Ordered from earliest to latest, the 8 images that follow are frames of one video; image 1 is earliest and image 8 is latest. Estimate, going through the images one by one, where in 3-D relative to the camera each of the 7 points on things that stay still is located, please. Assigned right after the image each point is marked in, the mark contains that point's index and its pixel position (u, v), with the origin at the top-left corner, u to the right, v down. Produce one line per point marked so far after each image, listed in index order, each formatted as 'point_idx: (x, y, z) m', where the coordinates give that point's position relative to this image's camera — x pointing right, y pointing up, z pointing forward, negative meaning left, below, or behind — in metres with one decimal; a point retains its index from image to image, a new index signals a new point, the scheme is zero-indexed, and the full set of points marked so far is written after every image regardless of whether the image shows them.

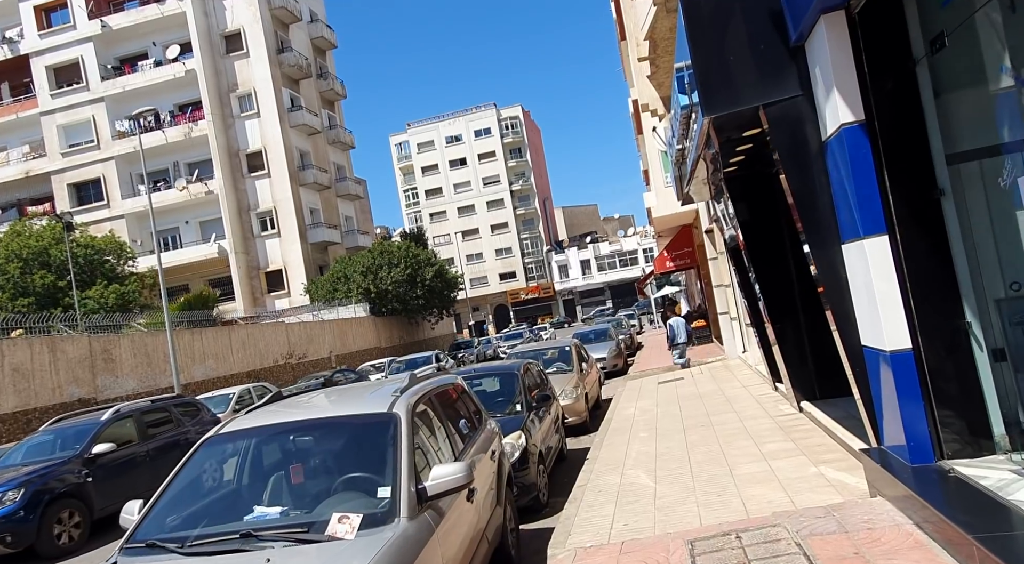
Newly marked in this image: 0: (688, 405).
0: (+2.6, -1.7, +10.4) m
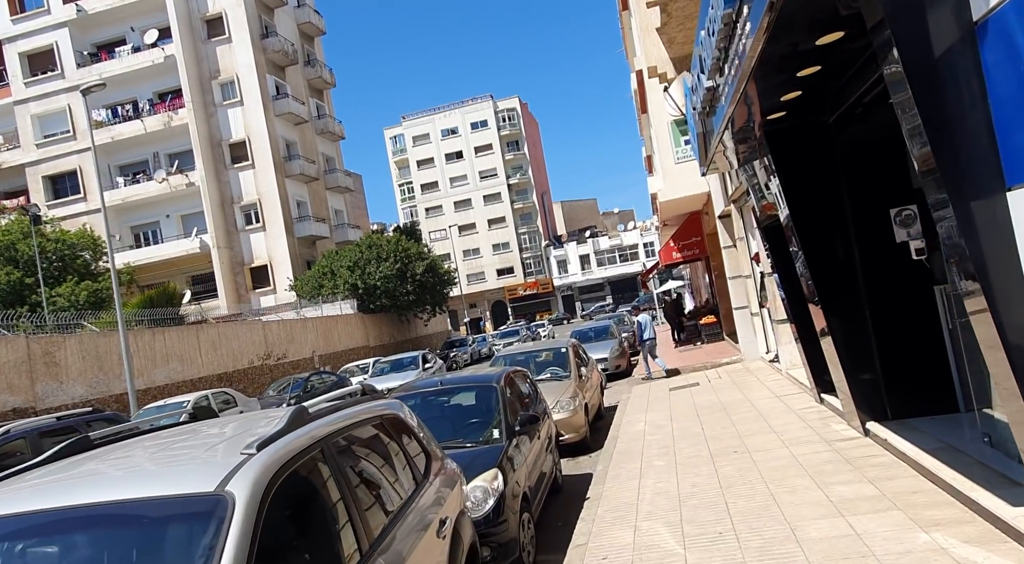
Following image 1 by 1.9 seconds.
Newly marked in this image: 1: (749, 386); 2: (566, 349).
0: (+2.4, -1.6, +8.5) m
1: (+3.3, -1.5, +10.2) m
2: (+0.8, -1.1, +11.3) m
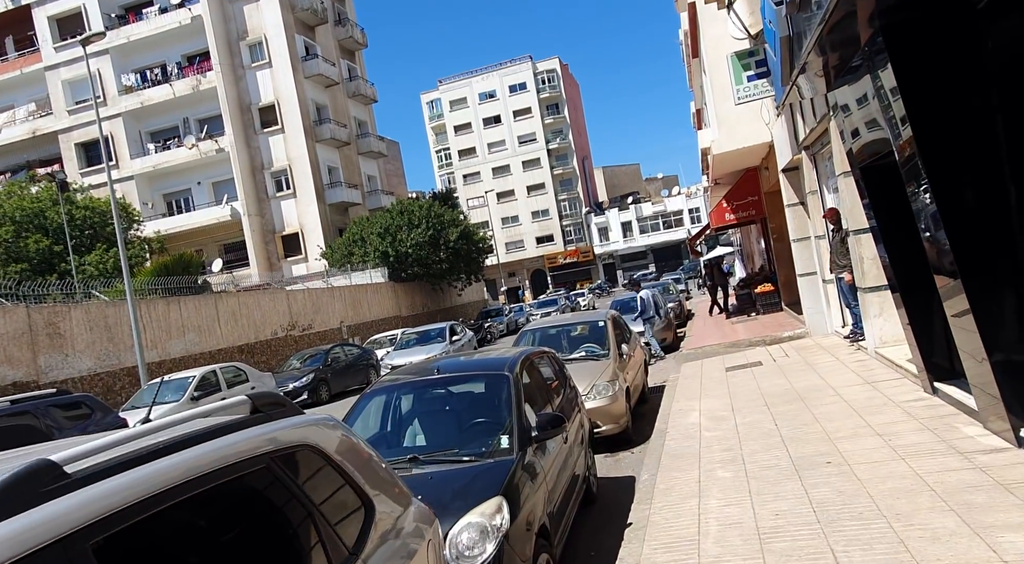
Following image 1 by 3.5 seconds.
0: (+2.6, -1.2, +6.8) m
1: (+3.7, -1.0, +8.4) m
2: (+1.2, -0.6, +9.7) m
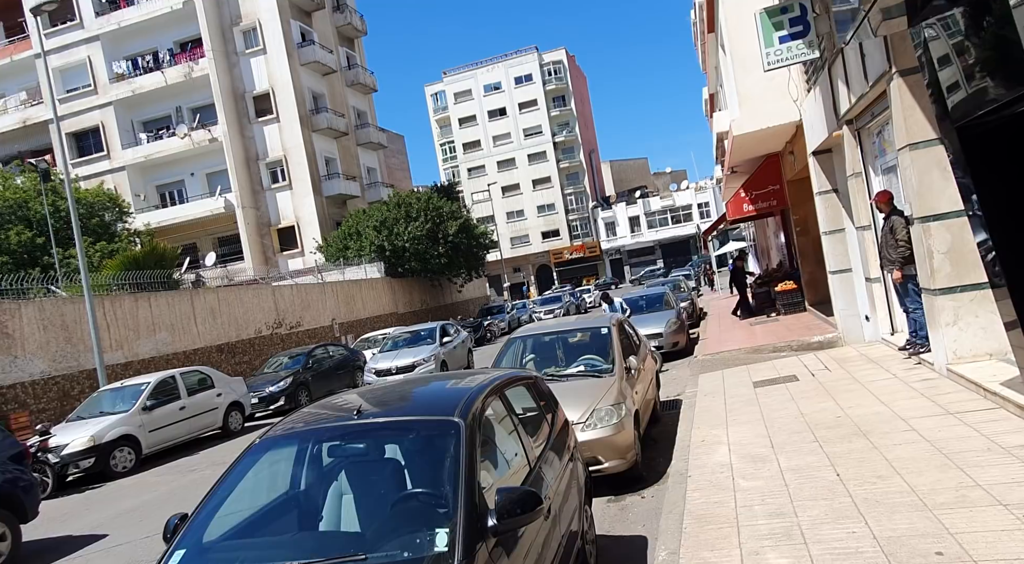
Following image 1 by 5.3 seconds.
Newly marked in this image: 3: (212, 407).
0: (+2.4, -1.2, +5.2) m
1: (+3.5, -1.0, +6.8) m
2: (+1.1, -0.5, +8.1) m
3: (-5.4, -2.2, +12.9) m
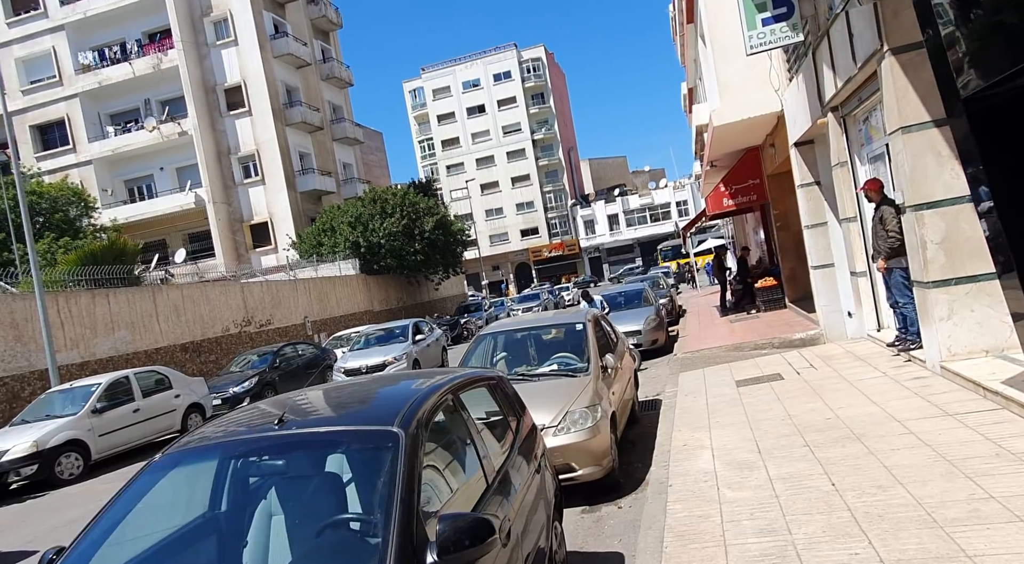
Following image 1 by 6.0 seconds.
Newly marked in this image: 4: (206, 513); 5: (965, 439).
0: (+2.2, -1.1, +4.8) m
1: (+3.2, -1.0, +6.4) m
2: (+0.8, -0.5, +7.7) m
3: (-5.8, -2.2, +12.3) m
4: (-1.3, -1.0, +3.0) m
5: (+2.9, -1.0, +4.6) m
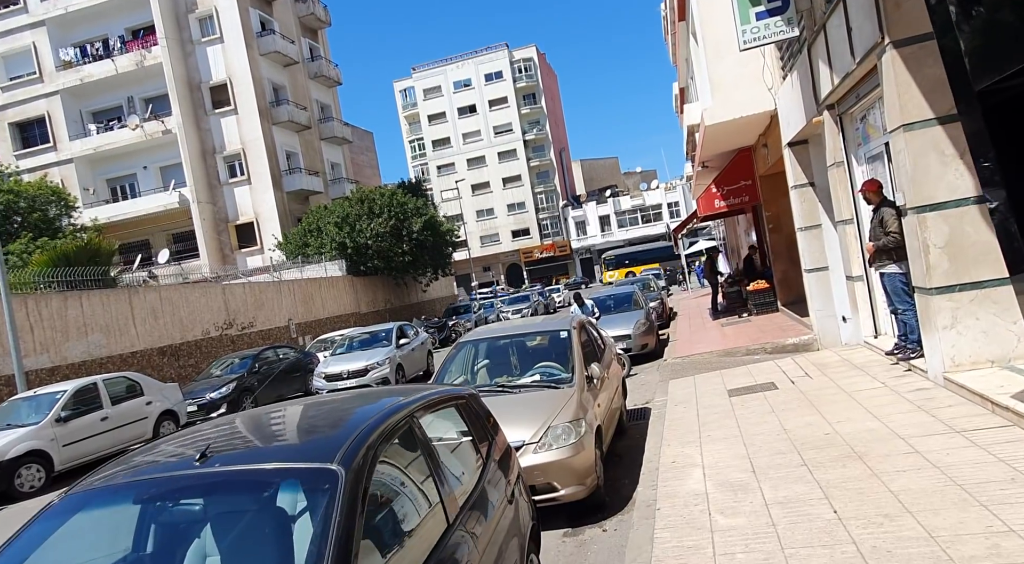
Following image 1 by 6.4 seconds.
0: (+2.0, -1.2, +4.4) m
1: (+3.0, -1.0, +6.1) m
2: (+0.6, -0.5, +7.3) m
3: (-6.1, -2.2, +11.8) m
4: (-1.4, -1.0, +2.6) m
5: (+2.7, -1.0, +4.3) m
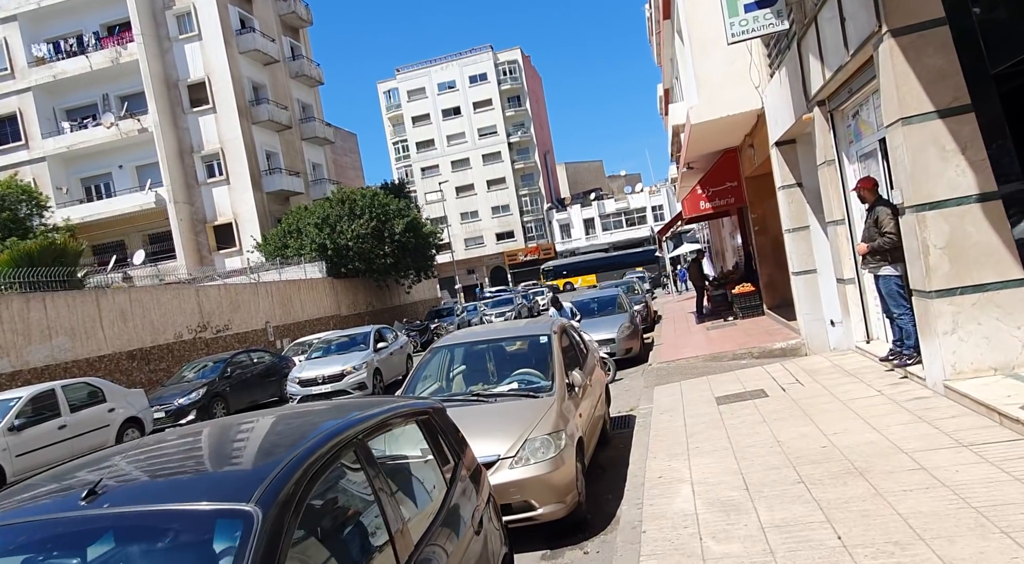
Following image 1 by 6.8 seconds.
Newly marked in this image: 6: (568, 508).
0: (+1.9, -1.2, +4.0) m
1: (+2.8, -1.0, +5.7) m
2: (+0.4, -0.5, +6.9) m
3: (-6.4, -2.2, +11.3) m
4: (-1.5, -1.0, +2.1) m
5: (+2.6, -1.1, +3.9) m
6: (+0.4, -1.6, +5.0) m
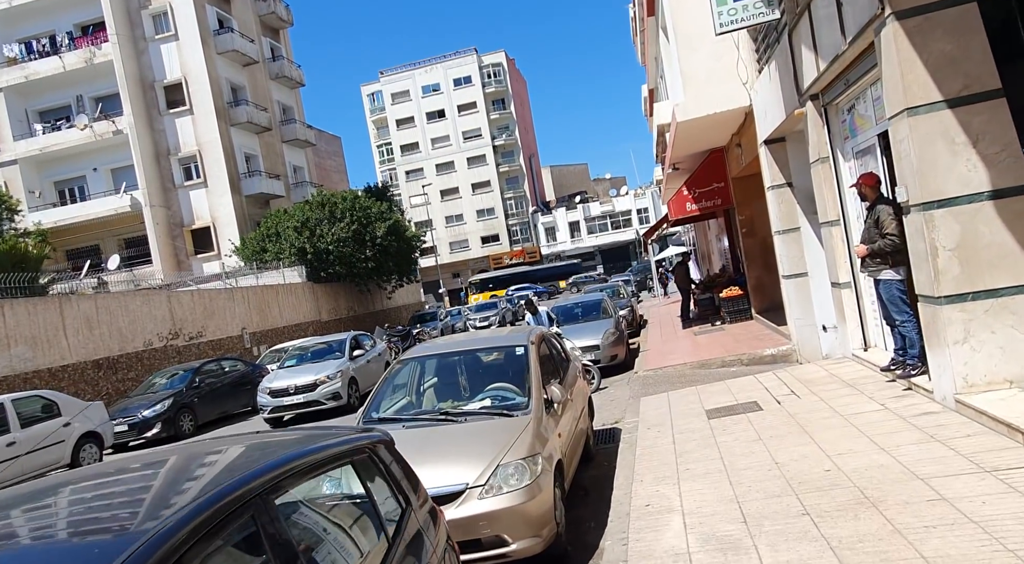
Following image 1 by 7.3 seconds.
0: (+1.7, -1.2, +3.5) m
1: (+2.6, -1.1, +5.2) m
2: (+0.1, -0.6, +6.4) m
3: (-6.7, -2.3, +10.6) m
4: (-1.7, -1.0, +1.6) m
5: (+2.4, -1.1, +3.4) m
6: (+0.2, -1.6, +4.5) m
